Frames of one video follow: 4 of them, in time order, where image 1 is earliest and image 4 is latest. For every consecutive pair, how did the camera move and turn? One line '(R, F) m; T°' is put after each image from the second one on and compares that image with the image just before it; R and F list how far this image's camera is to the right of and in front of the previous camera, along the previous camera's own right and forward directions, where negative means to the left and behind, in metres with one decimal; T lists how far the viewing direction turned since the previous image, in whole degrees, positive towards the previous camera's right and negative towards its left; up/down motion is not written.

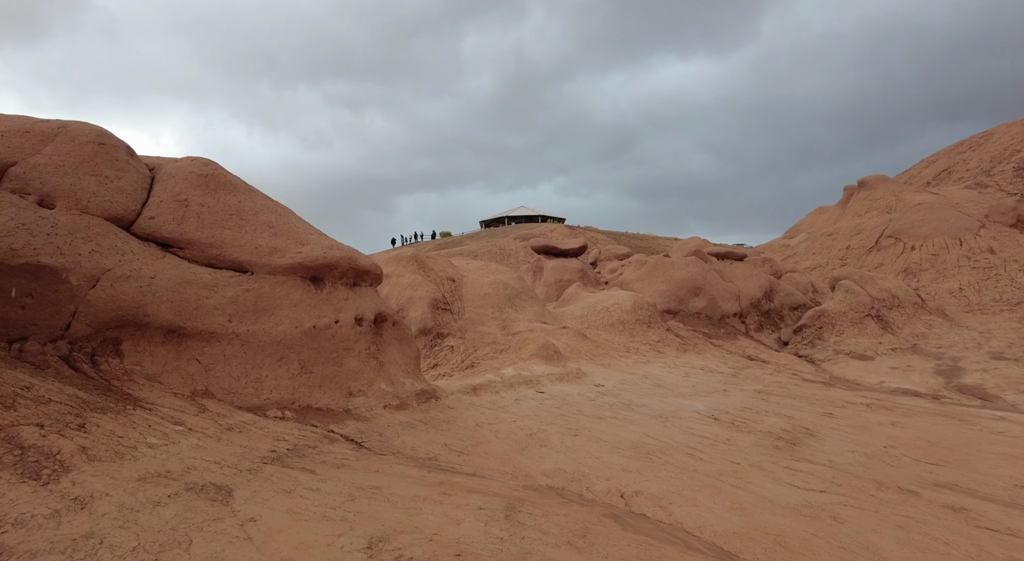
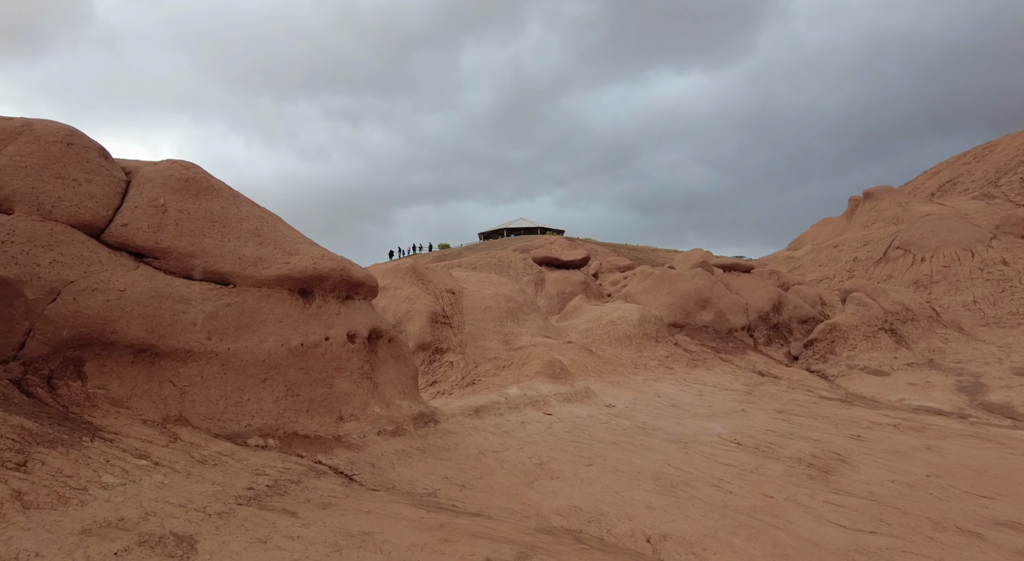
(-0.1, +0.5) m; 0°
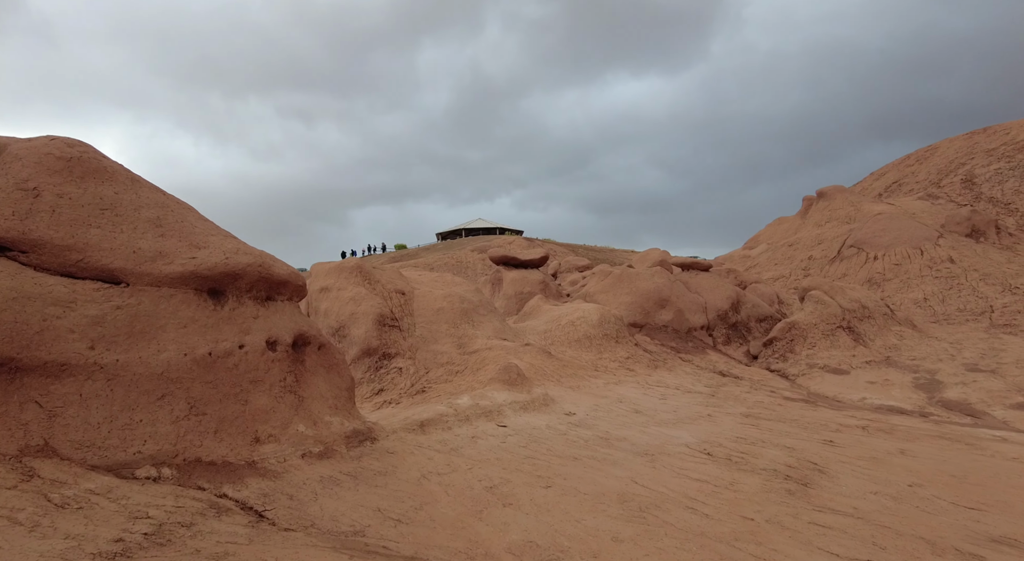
(+0.1, +0.6) m; +4°
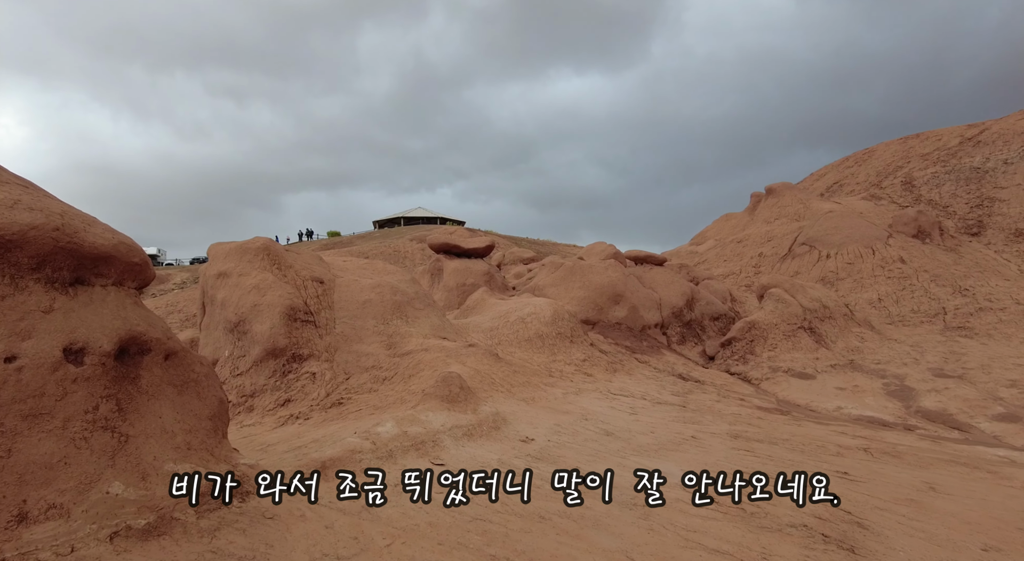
(0.0, +1.6) m; +5°
